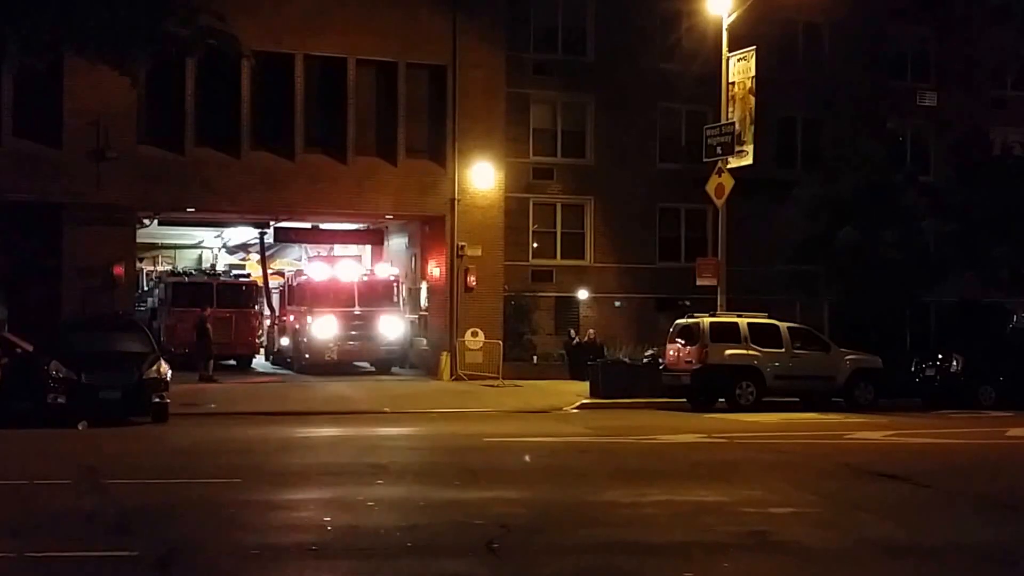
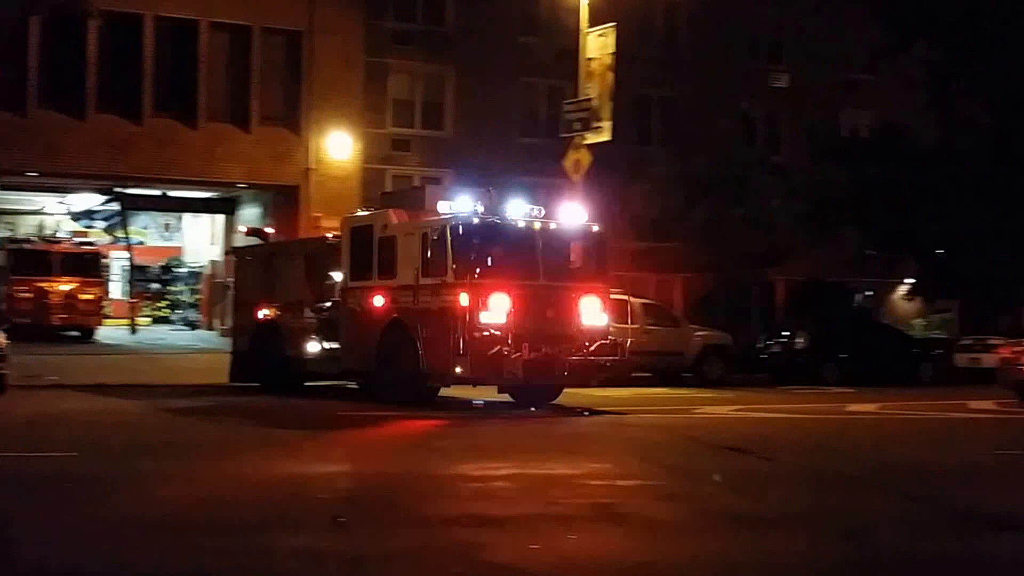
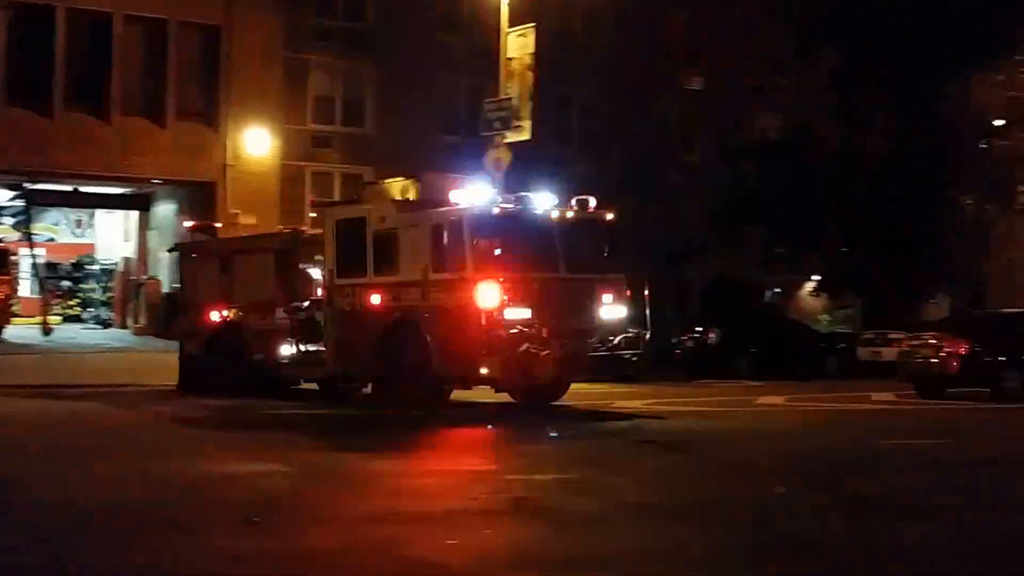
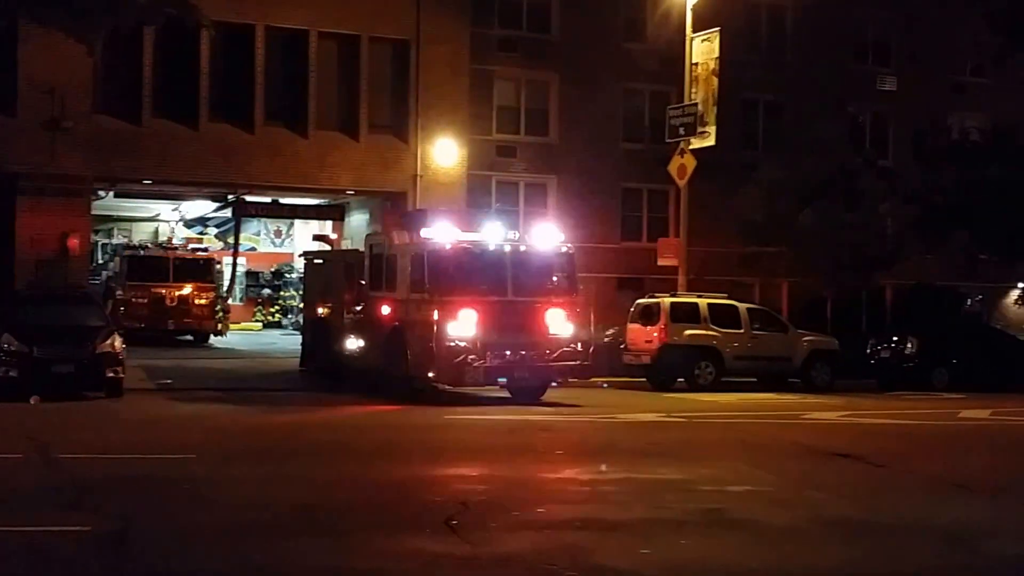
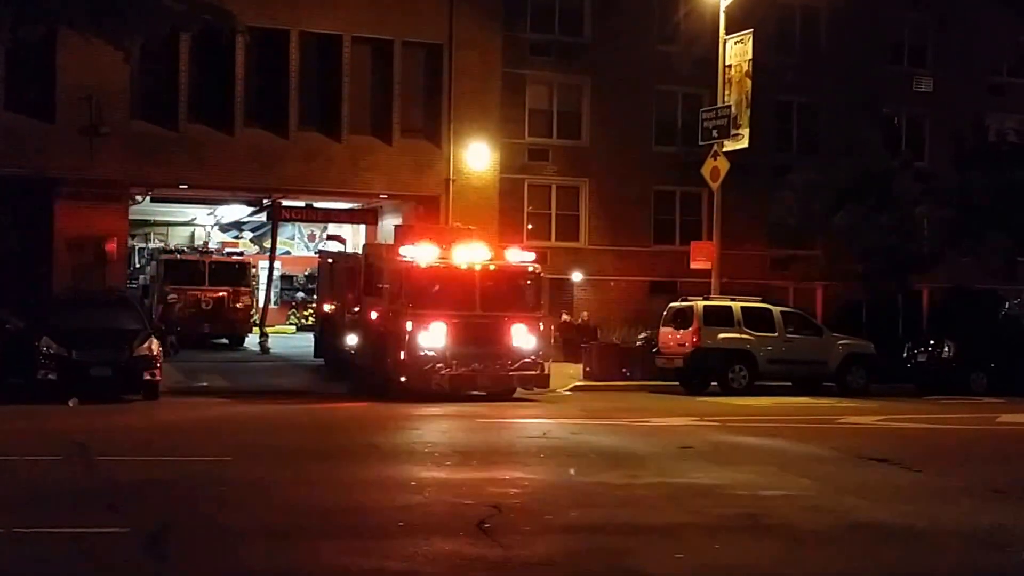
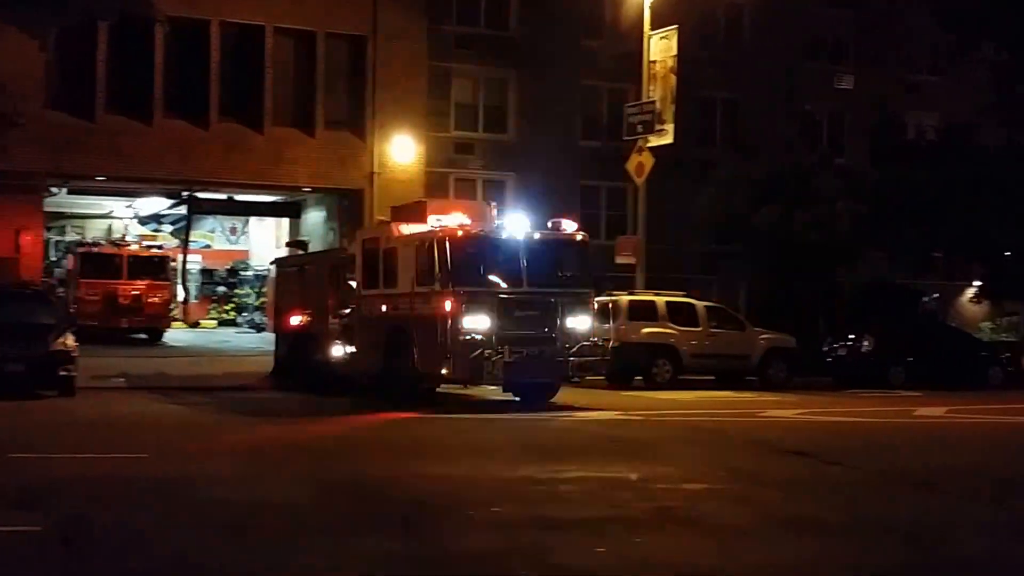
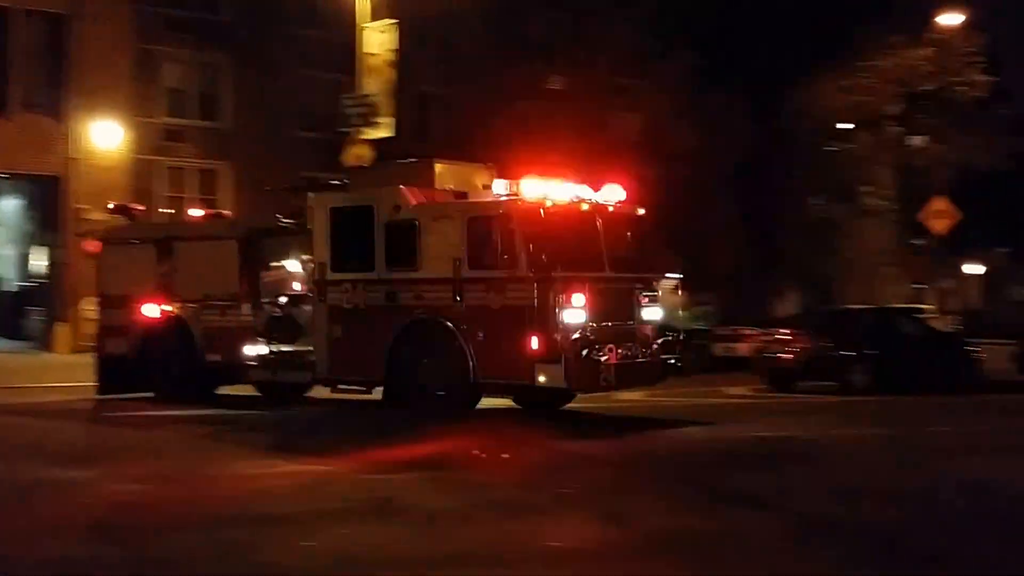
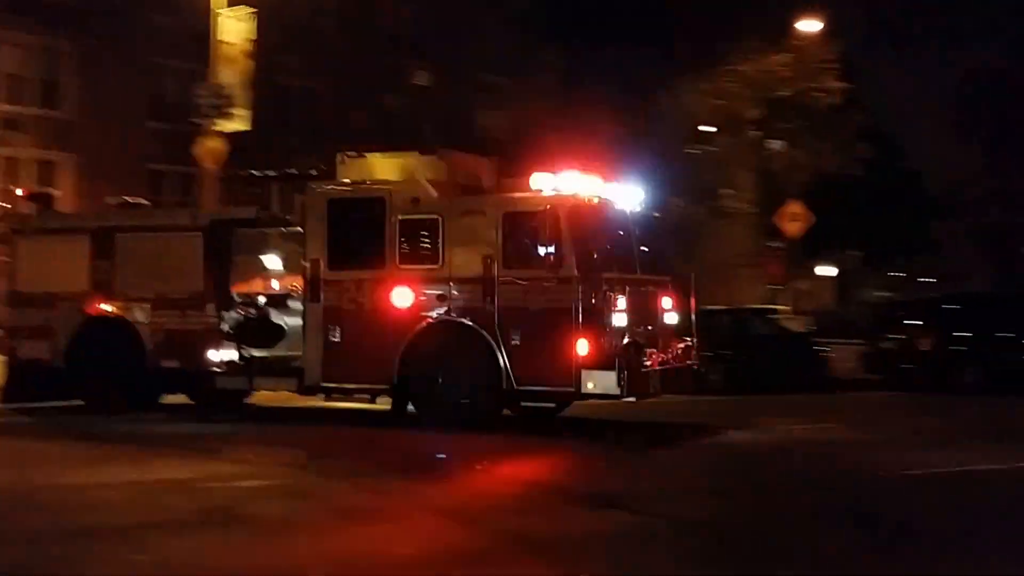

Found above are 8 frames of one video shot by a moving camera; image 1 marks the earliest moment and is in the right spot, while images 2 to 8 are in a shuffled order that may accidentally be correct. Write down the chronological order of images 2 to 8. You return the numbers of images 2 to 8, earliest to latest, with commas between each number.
5, 4, 6, 2, 3, 7, 8
